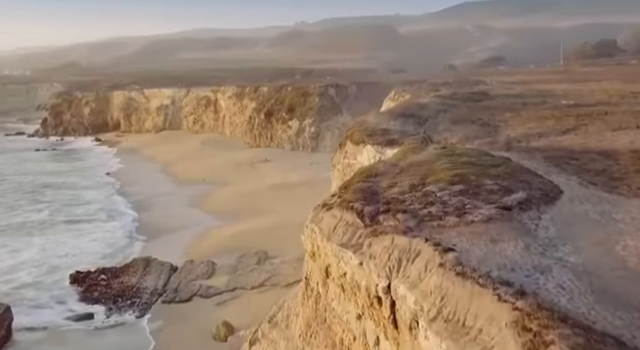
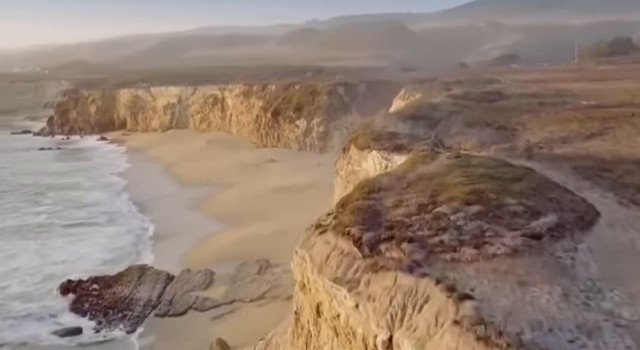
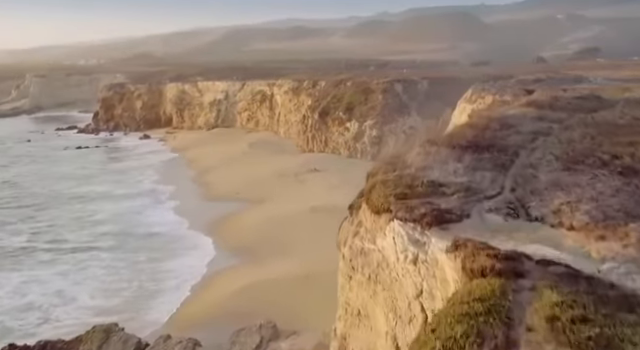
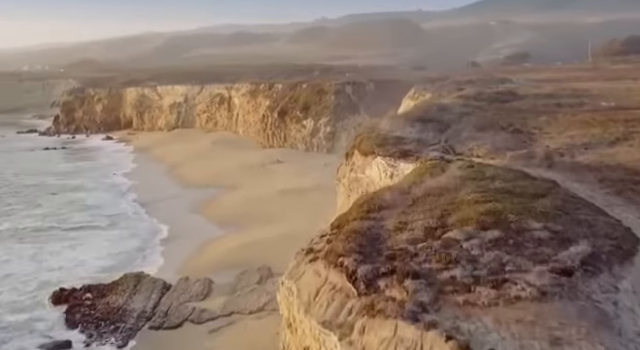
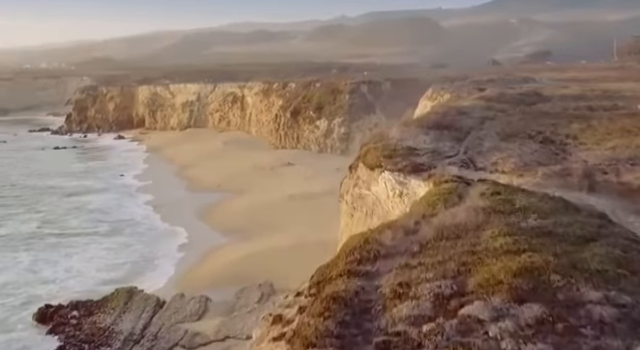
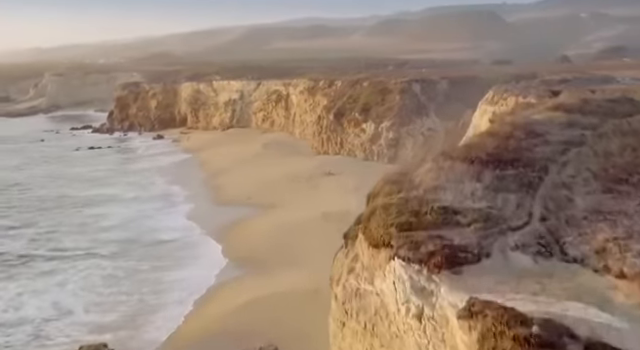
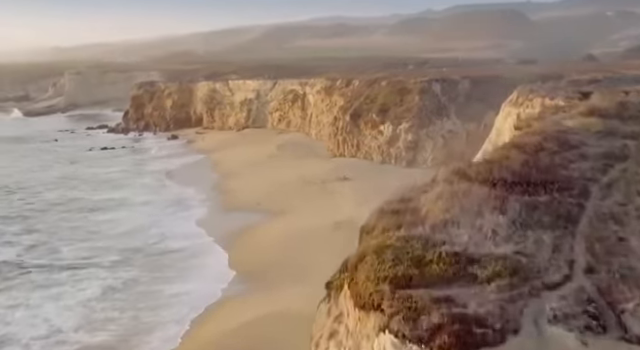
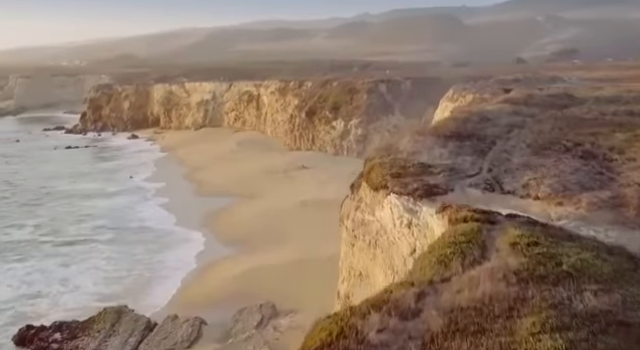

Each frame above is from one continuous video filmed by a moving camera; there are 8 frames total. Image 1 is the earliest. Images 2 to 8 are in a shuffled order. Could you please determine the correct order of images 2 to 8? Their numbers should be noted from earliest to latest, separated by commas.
2, 4, 5, 8, 3, 6, 7
